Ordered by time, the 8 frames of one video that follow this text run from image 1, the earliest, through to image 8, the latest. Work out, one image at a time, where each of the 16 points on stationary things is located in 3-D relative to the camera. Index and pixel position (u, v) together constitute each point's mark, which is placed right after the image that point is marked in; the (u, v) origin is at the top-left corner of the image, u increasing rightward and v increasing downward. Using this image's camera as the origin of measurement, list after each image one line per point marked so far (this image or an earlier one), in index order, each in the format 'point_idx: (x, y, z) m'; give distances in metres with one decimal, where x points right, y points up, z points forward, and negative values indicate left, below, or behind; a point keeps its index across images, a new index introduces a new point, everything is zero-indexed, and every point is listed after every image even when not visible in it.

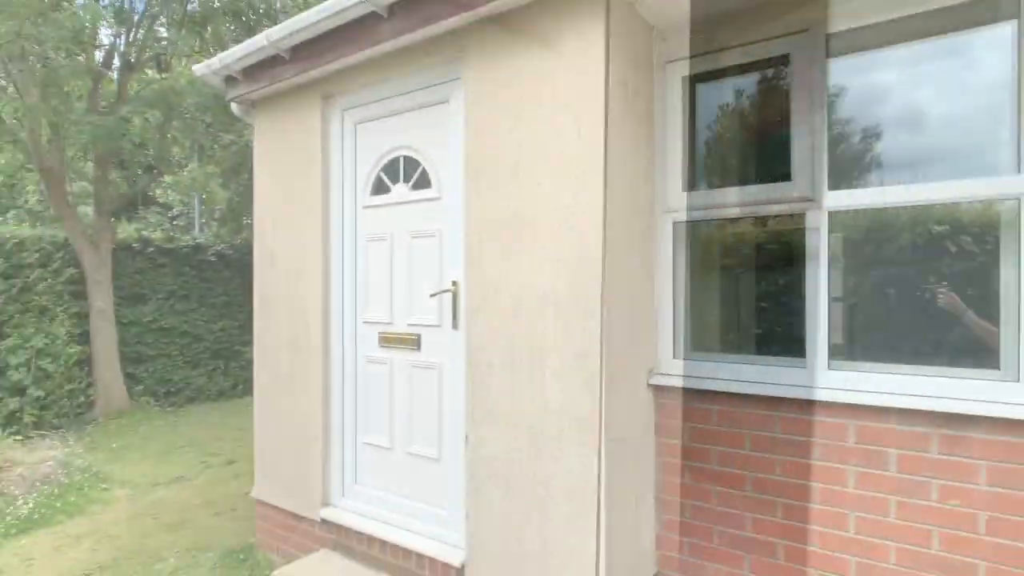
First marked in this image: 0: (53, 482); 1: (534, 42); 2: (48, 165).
0: (-4.1, -1.7, +5.3) m
1: (+0.1, +1.0, +2.5) m
2: (-6.3, +1.6, +8.1) m
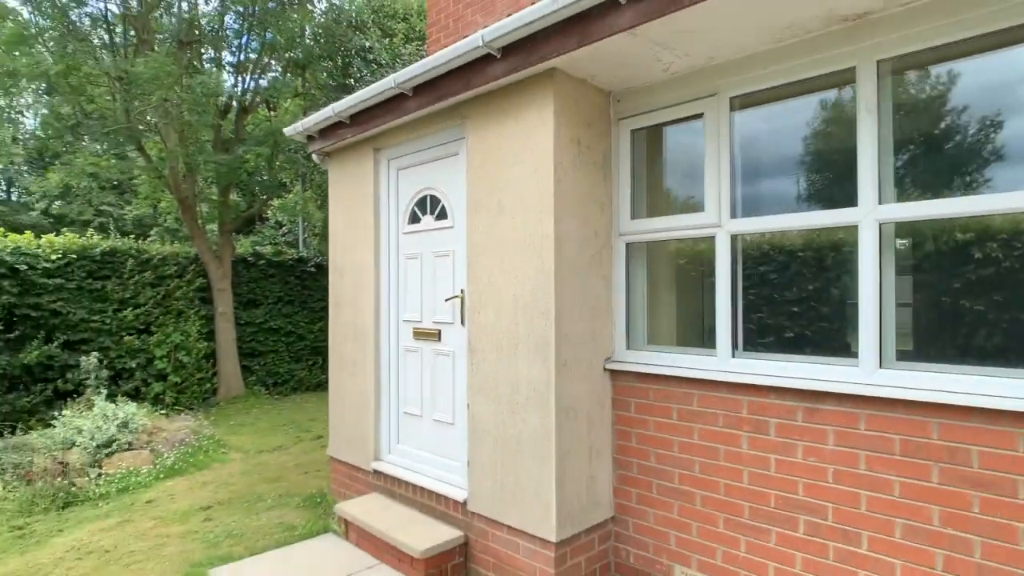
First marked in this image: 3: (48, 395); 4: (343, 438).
0: (-3.7, -1.8, +6.8) m
1: (0.0, +1.0, +3.3) m
2: (-5.5, +1.5, +9.9) m
3: (-6.1, -1.4, +7.7) m
4: (-1.3, -1.2, +4.7) m
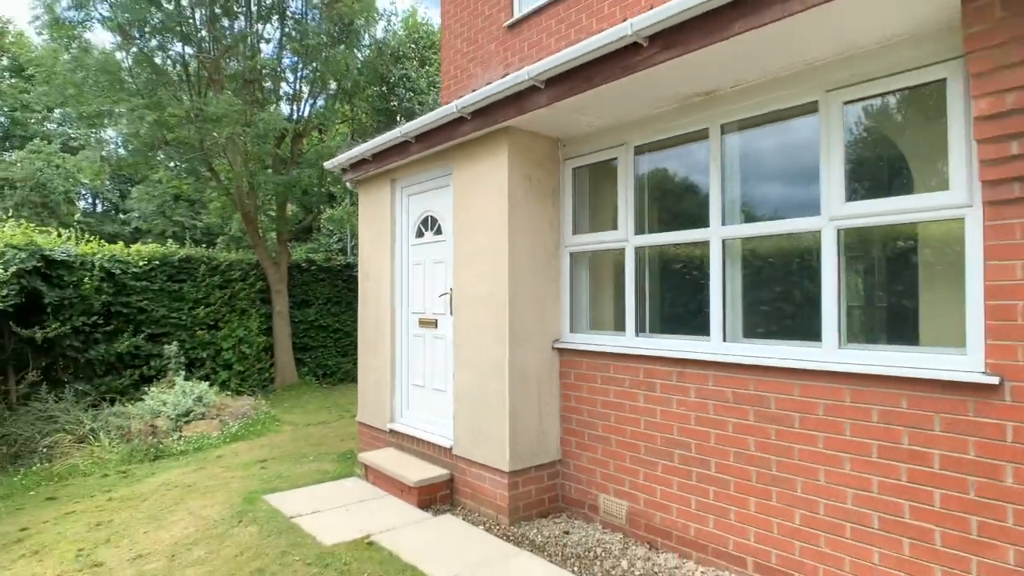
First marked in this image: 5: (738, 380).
0: (-3.6, -1.8, +8.2) m
1: (-0.2, +1.0, +4.5) m
2: (-5.1, +1.5, +11.5) m
3: (-5.9, -1.4, +9.3) m
4: (-1.5, -1.2, +6.0) m
5: (+1.3, -0.5, +3.5) m
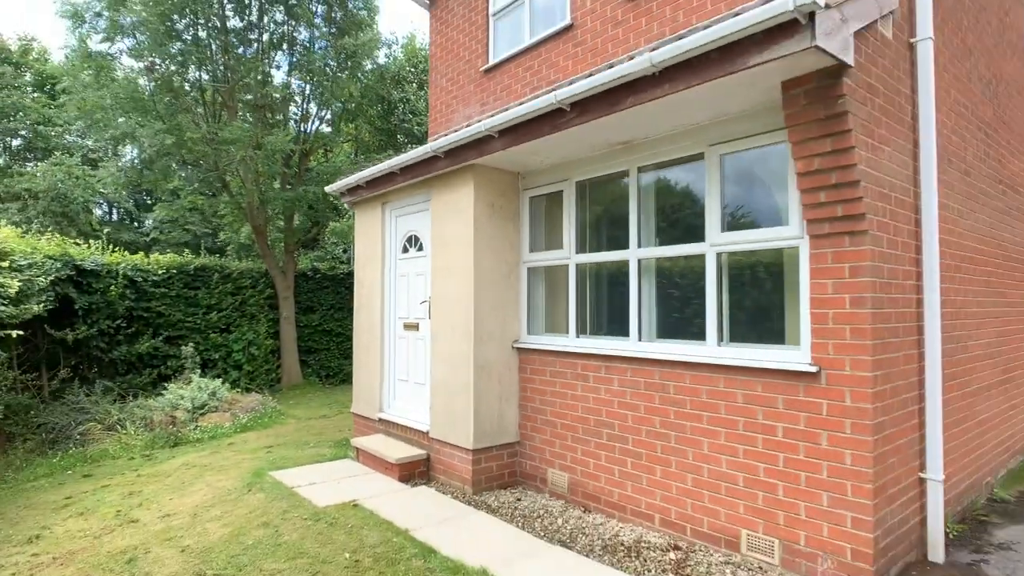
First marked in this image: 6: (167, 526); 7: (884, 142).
0: (-3.9, -1.9, +9.2) m
1: (-0.5, +0.9, +5.4) m
2: (-5.3, +1.4, +12.5) m
3: (-6.2, -1.5, +10.3) m
4: (-1.8, -1.3, +6.9) m
5: (+1.0, -0.6, +4.3) m
6: (-2.8, -1.9, +4.8) m
7: (+2.1, +0.8, +3.4) m
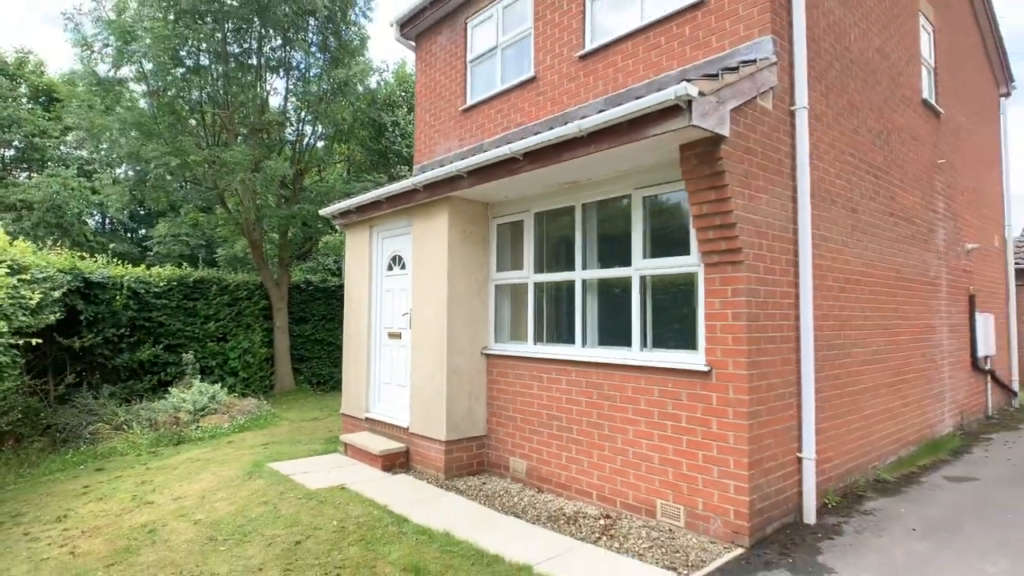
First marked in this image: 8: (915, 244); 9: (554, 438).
0: (-4.3, -2.1, +9.9) m
1: (-0.9, +0.8, +6.3) m
2: (-5.8, +1.1, +13.3) m
3: (-6.6, -1.8, +11.0) m
4: (-2.1, -1.4, +7.7) m
5: (+0.7, -0.8, +5.2) m
6: (-3.1, -2.0, +5.6) m
7: (+1.8, +0.7, +4.3) m
8: (+4.7, +0.5, +6.9) m
9: (+0.4, -1.4, +5.5) m
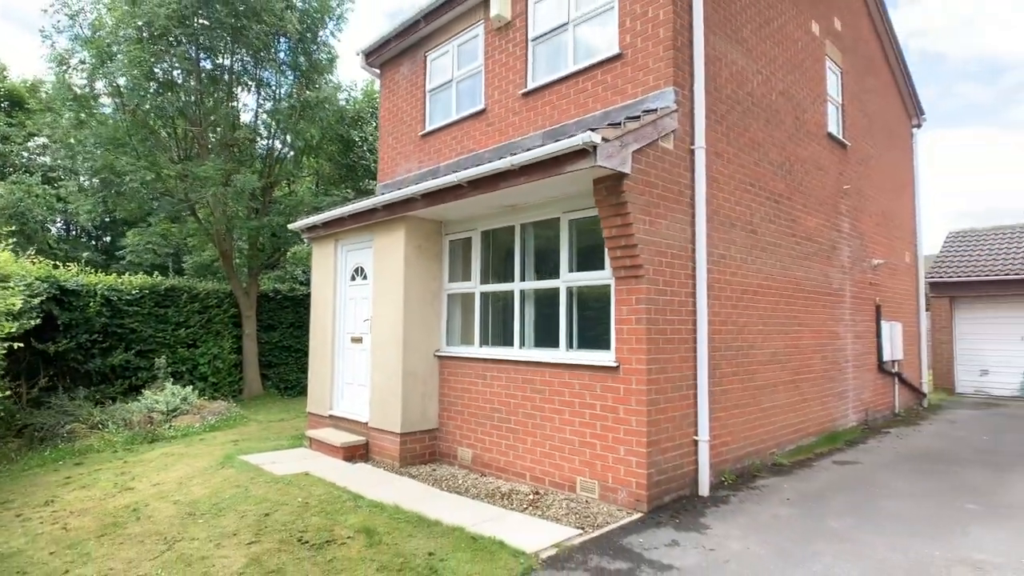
0: (-5.1, -2.3, +10.5) m
1: (-1.5, +0.7, +7.1) m
2: (-6.7, +0.9, +13.8) m
3: (-7.4, -1.9, +11.5) m
4: (-2.8, -1.6, +8.4) m
5: (+0.1, -0.8, +6.0) m
6: (-3.7, -2.1, +6.2) m
7: (+1.3, +0.6, +5.2) m
8: (+4.1, +0.4, +7.9) m
9: (-0.2, -1.5, +6.3) m
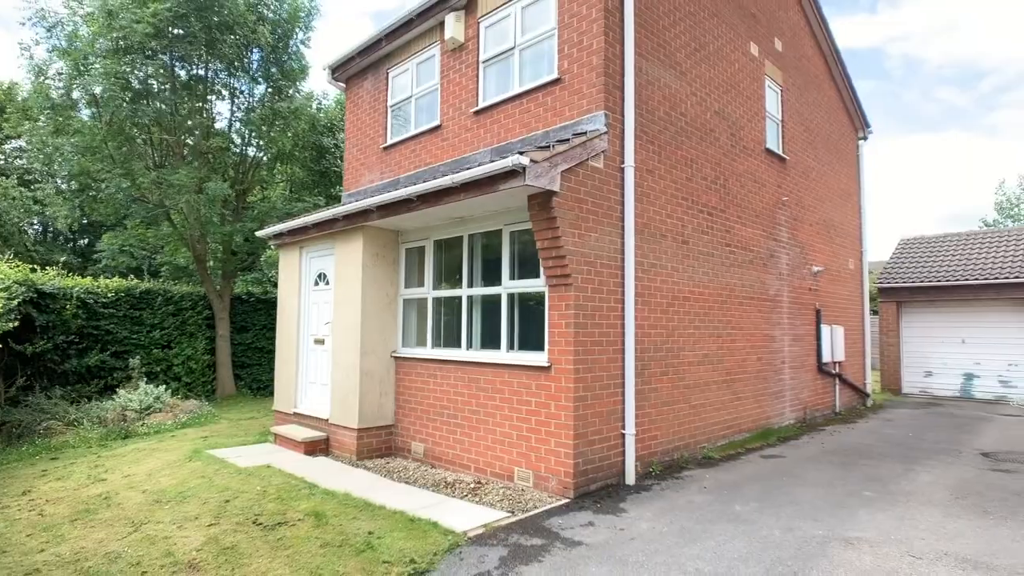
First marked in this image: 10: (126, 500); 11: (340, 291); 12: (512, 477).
0: (-5.8, -2.3, +10.9) m
1: (-2.1, +0.6, +7.6) m
2: (-7.4, +0.9, +14.2) m
3: (-8.2, -1.9, +11.8) m
4: (-3.4, -1.6, +8.8) m
5: (-0.5, -0.9, +6.5) m
6: (-4.3, -2.2, +6.6) m
7: (+0.8, +0.6, +5.8) m
8: (+3.5, +0.3, +8.5) m
9: (-0.8, -1.6, +6.8) m
10: (-3.8, -2.1, +5.8) m
11: (-2.2, 0.0, +7.7) m
12: (0.0, -1.9, +6.0) m
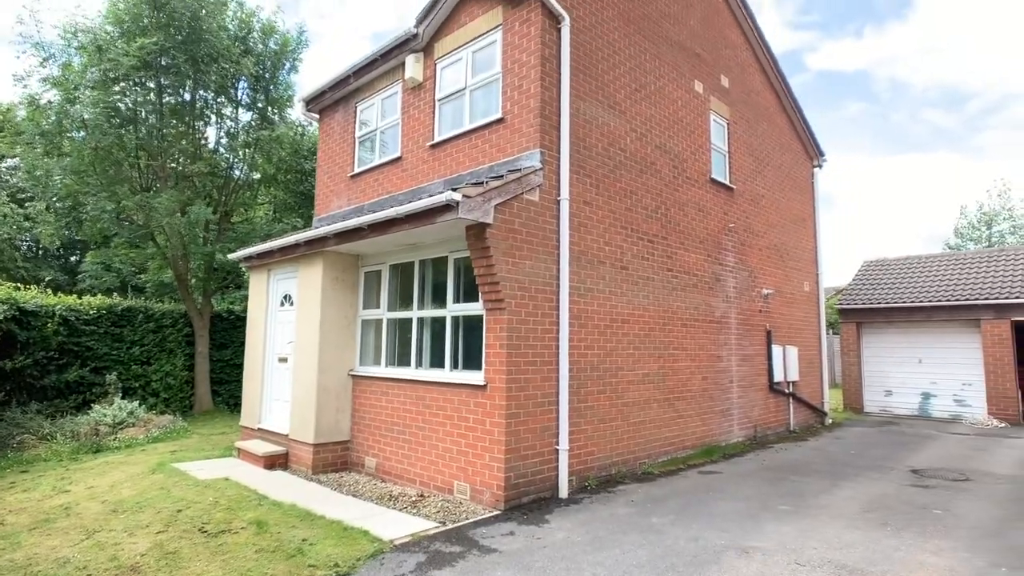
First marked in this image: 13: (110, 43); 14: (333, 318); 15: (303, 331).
0: (-6.5, -2.7, +11.2) m
1: (-2.7, +0.3, +8.0) m
2: (-8.1, +0.4, +14.6) m
3: (-8.8, -2.3, +12.2) m
4: (-4.1, -1.9, +9.2) m
5: (-1.1, -1.2, +6.9) m
6: (-4.9, -2.4, +7.0) m
7: (+0.1, +0.3, +6.2) m
8: (+2.8, -0.1, +9.0) m
9: (-1.4, -1.8, +7.2) m
10: (-4.4, -2.3, +6.2) m
11: (-2.9, -0.3, +8.1) m
12: (-0.6, -2.2, +6.3) m
13: (-8.6, +5.3, +12.8) m
14: (-2.4, -0.4, +7.8) m
15: (-2.8, -0.6, +8.0) m
